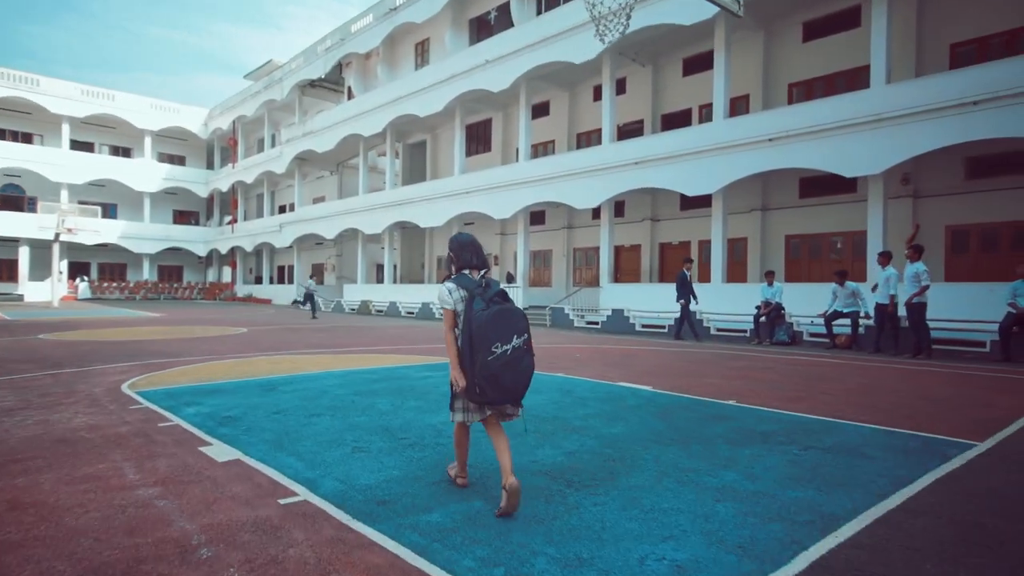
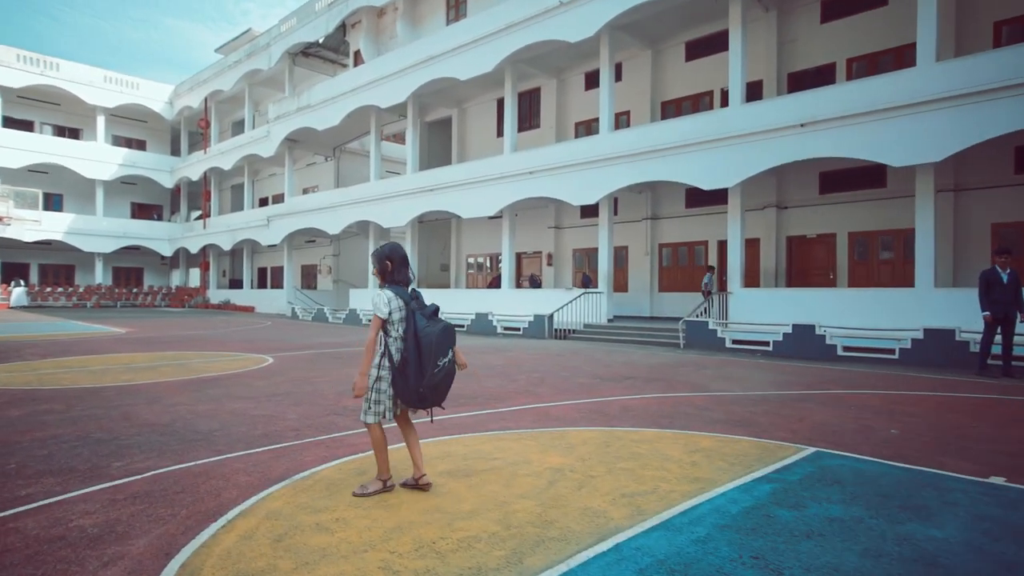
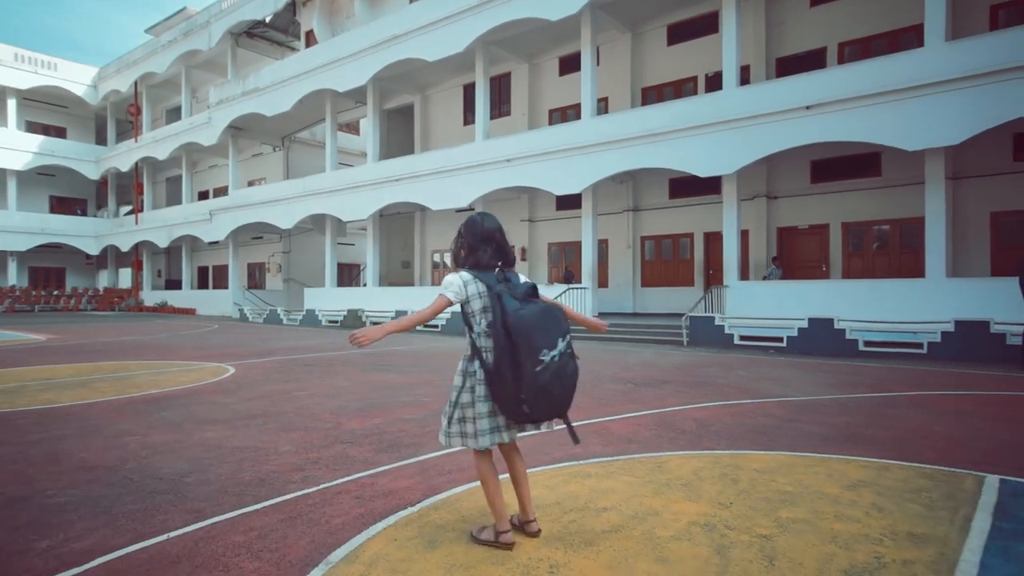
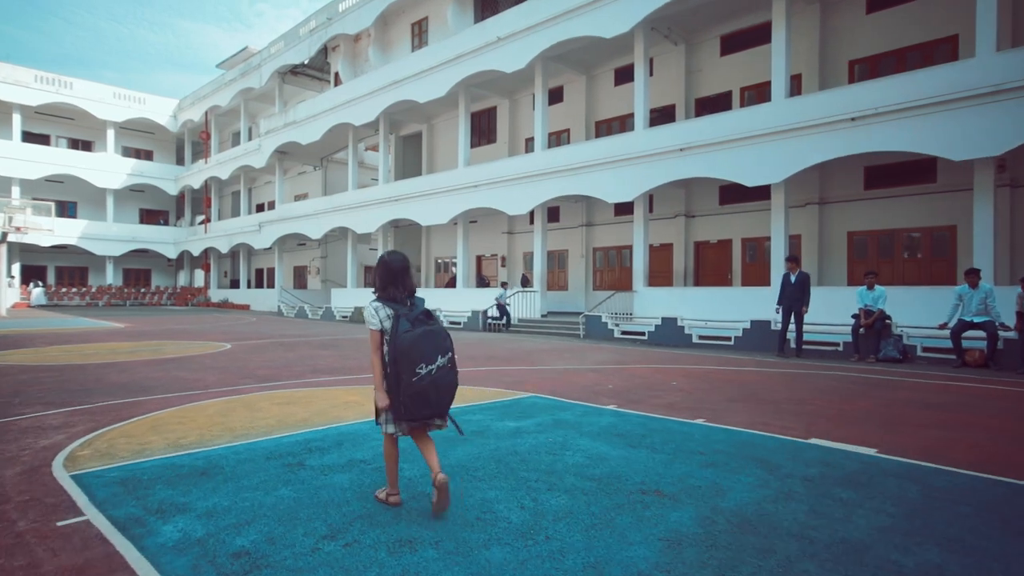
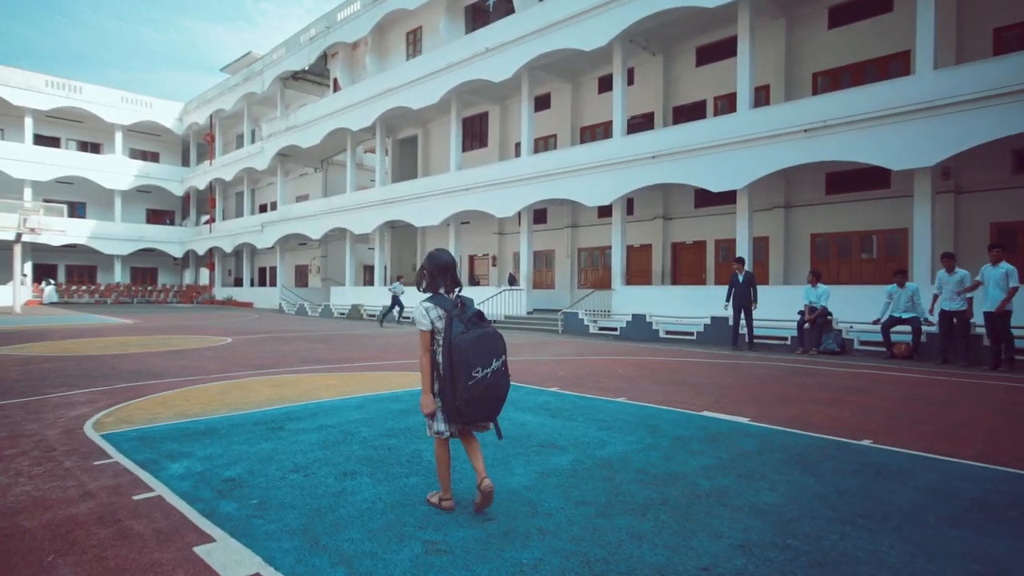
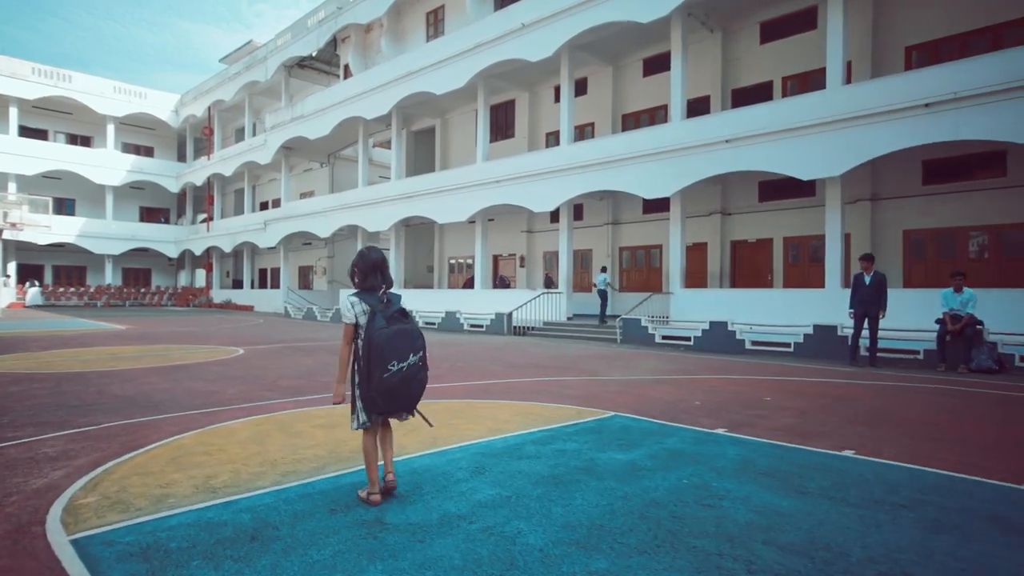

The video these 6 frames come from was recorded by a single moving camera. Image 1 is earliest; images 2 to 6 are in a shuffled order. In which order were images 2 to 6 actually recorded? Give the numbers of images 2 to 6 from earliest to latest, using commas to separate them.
5, 4, 6, 2, 3
